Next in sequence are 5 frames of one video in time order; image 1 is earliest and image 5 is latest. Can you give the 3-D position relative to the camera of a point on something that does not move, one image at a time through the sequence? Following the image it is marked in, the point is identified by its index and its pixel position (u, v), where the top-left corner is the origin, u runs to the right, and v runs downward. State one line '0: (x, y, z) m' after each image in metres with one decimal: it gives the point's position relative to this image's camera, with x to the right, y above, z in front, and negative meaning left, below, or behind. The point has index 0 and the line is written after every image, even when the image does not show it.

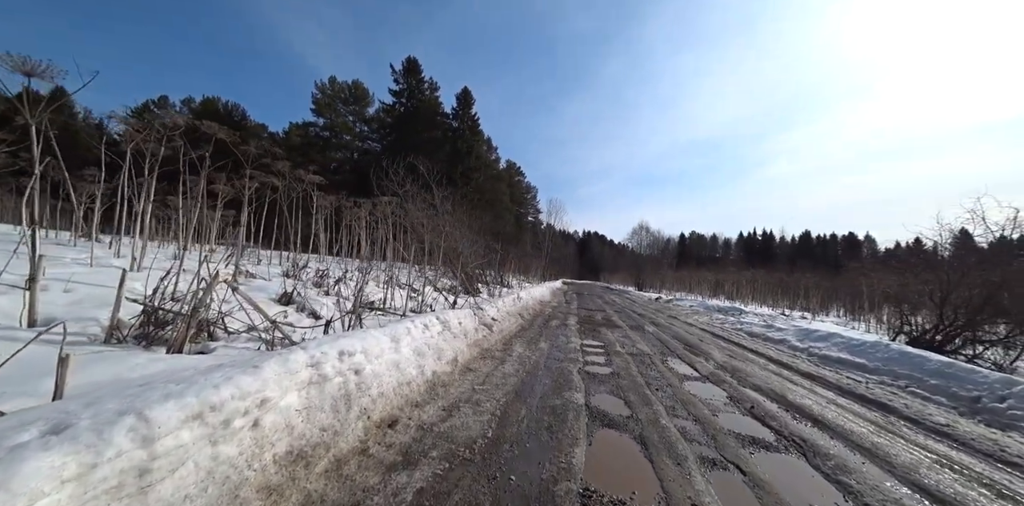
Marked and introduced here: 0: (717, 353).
0: (+4.5, -2.2, +7.9) m
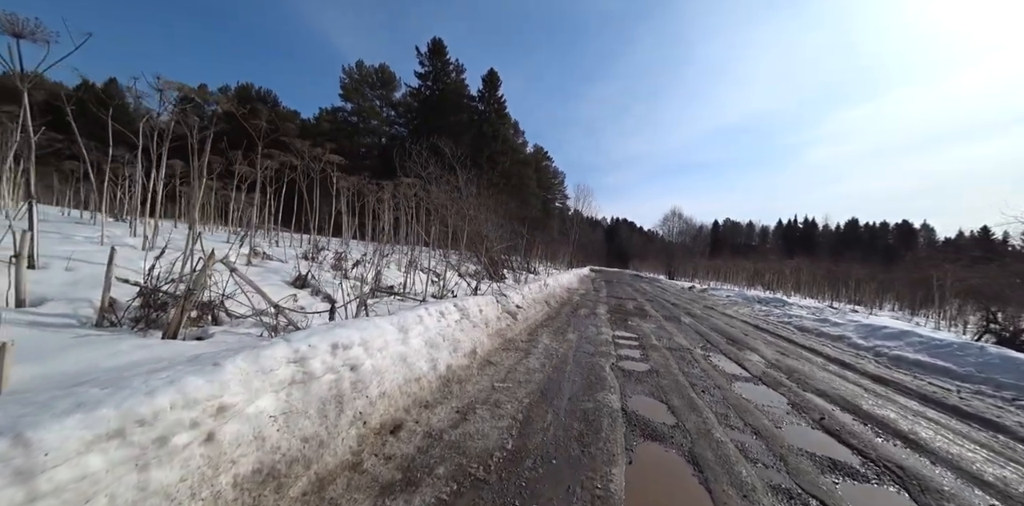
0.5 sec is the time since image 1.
0: (+5.0, -1.9, +7.1) m
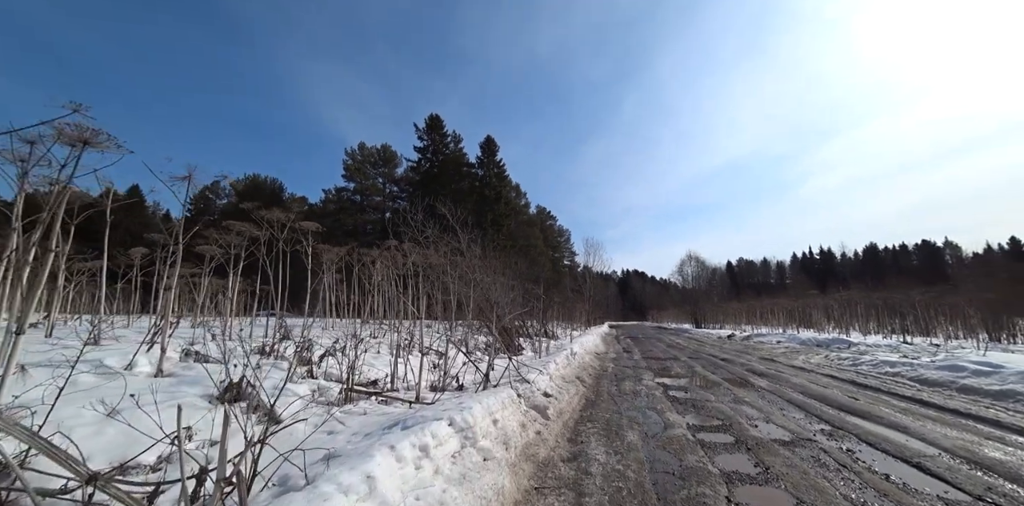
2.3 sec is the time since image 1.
0: (+5.4, -2.3, +4.9) m
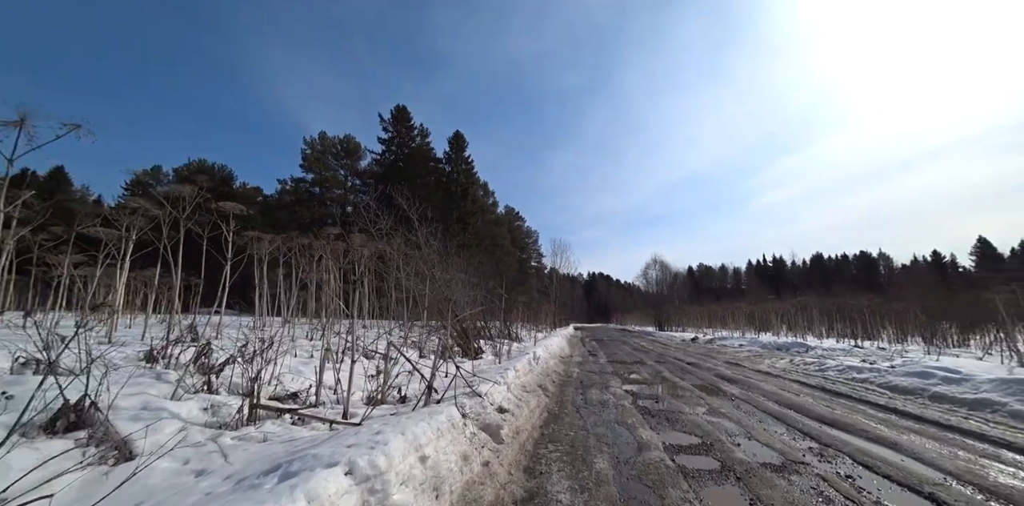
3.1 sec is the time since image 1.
0: (+4.8, -2.3, +4.4) m
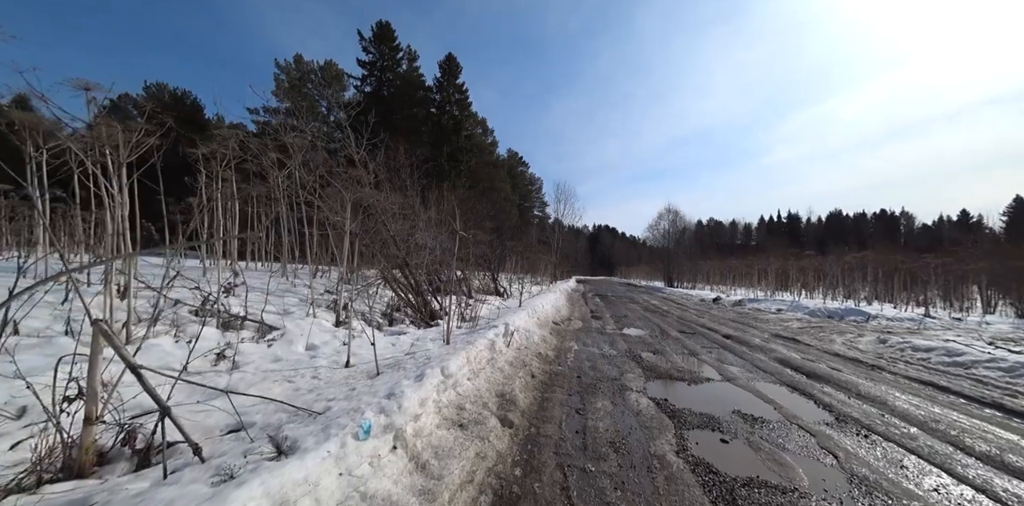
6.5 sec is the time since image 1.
0: (+4.1, -1.7, +1.1) m
